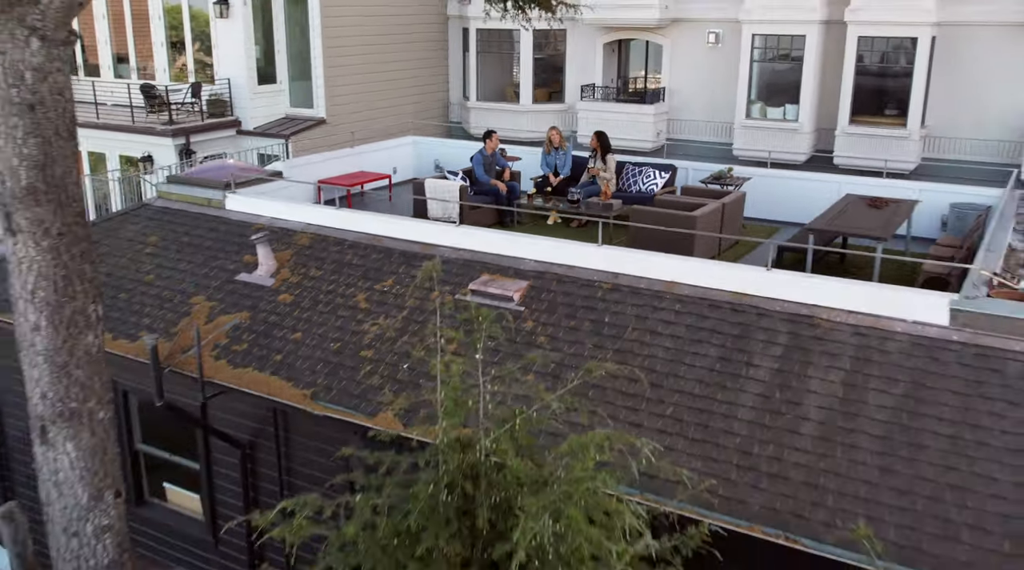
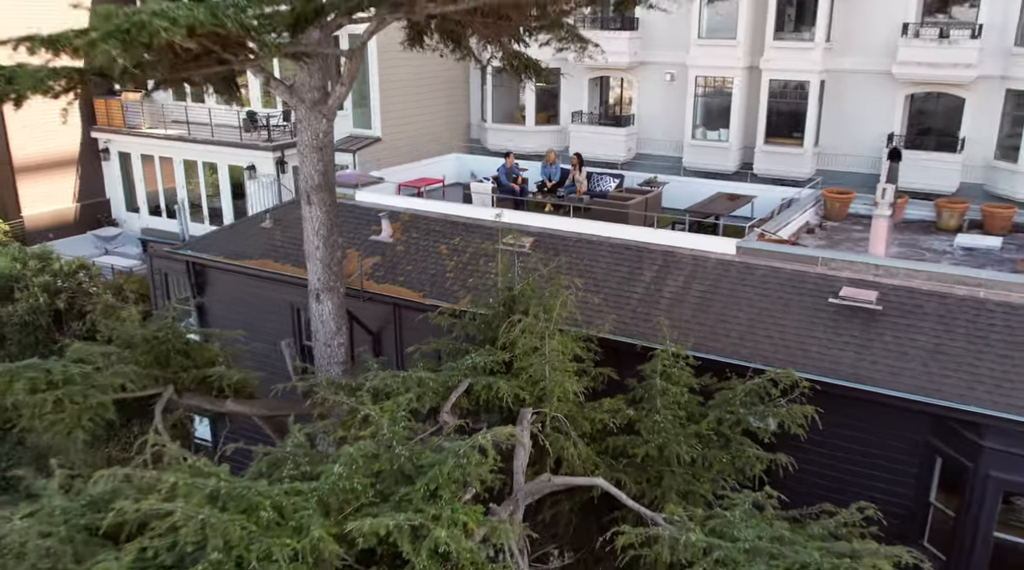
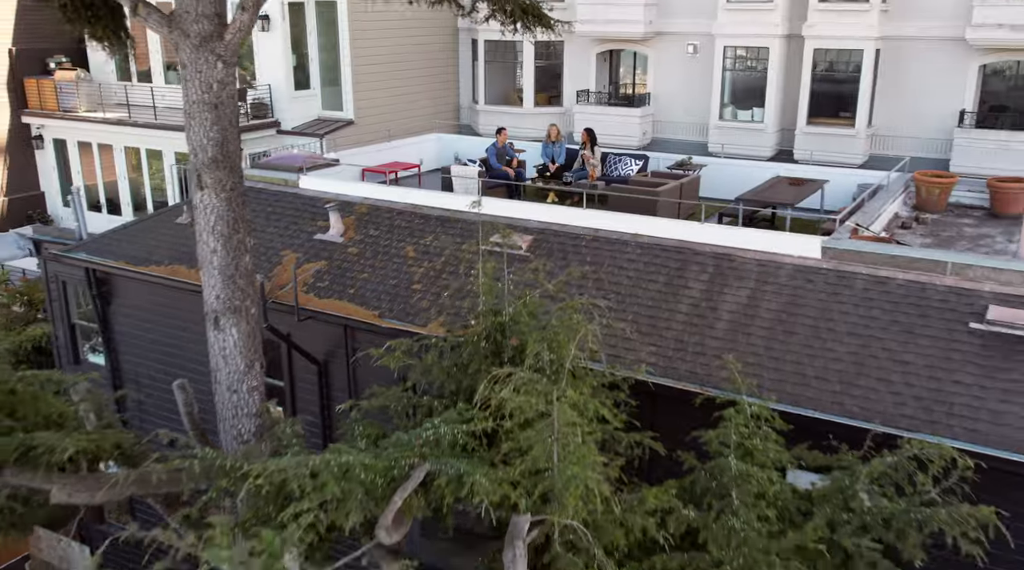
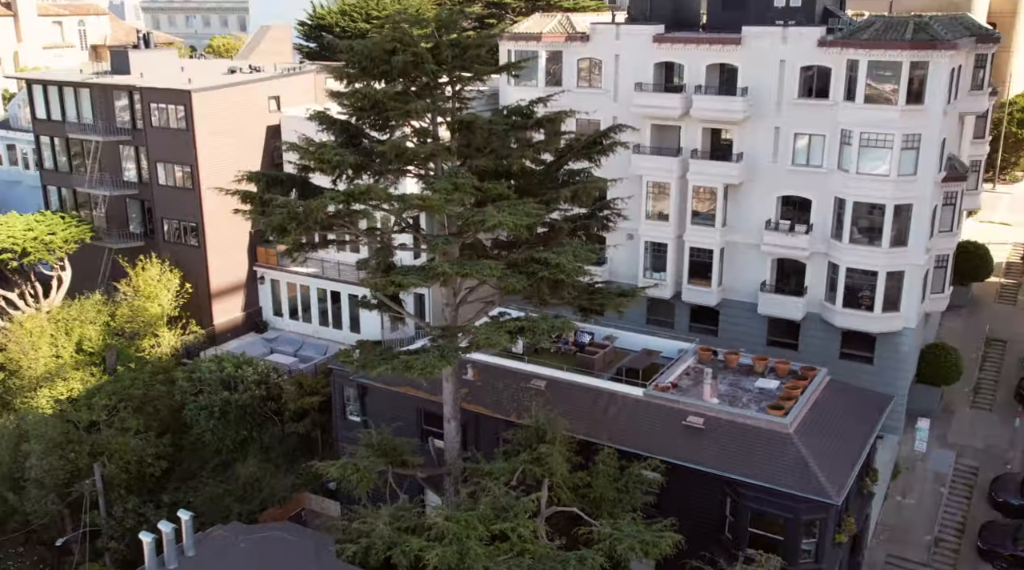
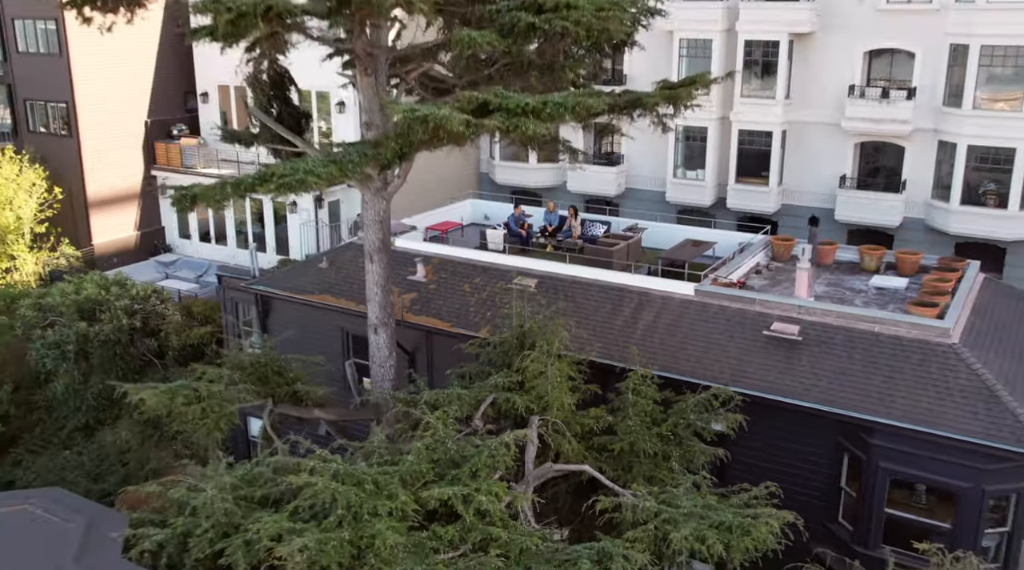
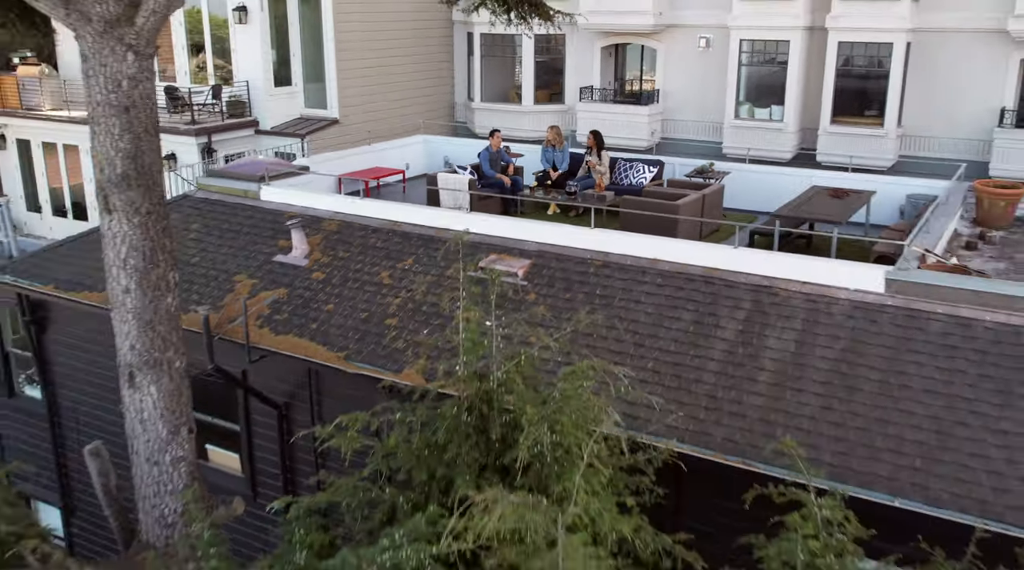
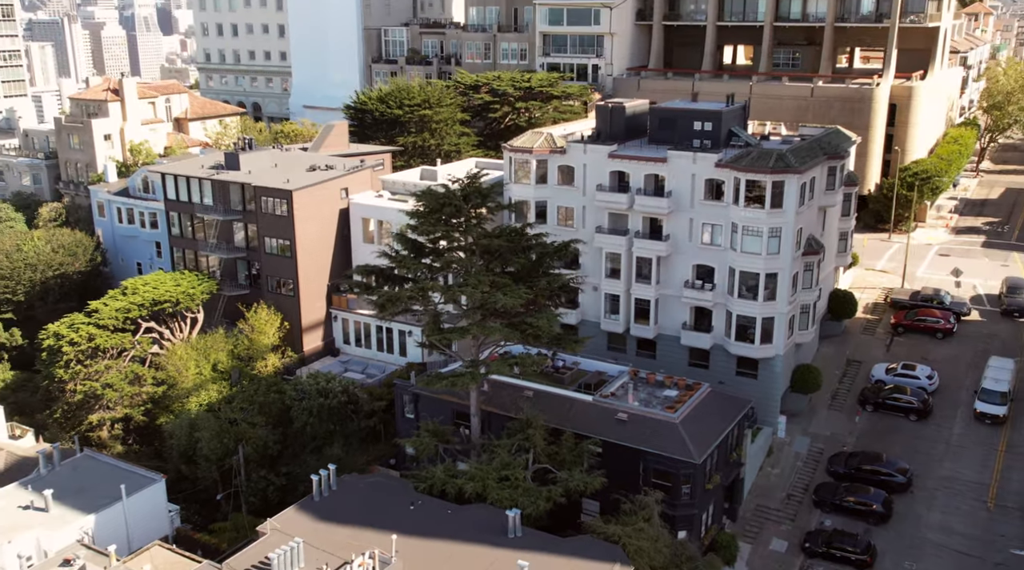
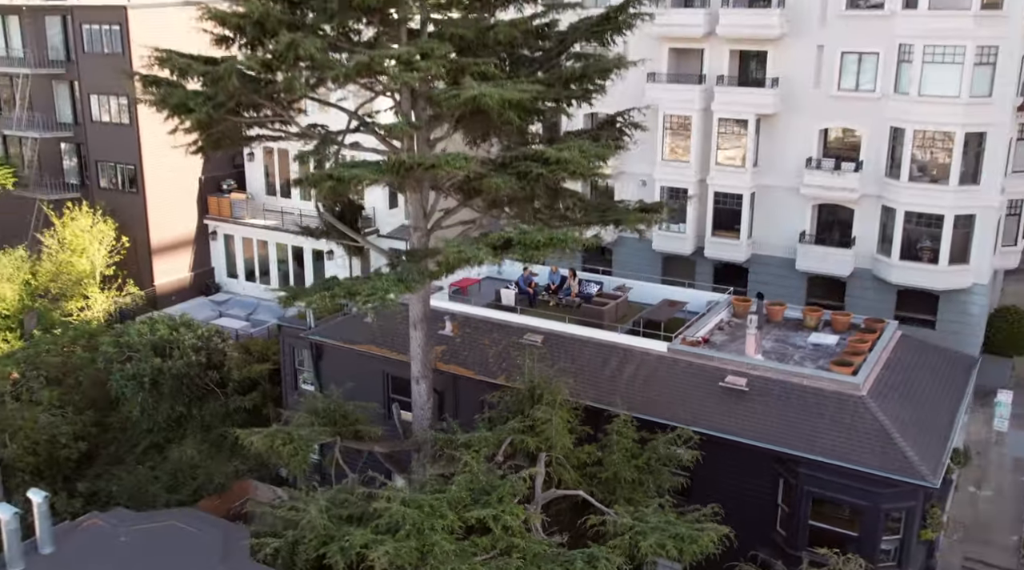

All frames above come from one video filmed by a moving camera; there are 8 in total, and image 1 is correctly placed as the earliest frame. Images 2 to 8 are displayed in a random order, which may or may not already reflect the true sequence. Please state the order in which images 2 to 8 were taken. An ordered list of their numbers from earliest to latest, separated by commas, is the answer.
6, 3, 2, 5, 8, 4, 7
